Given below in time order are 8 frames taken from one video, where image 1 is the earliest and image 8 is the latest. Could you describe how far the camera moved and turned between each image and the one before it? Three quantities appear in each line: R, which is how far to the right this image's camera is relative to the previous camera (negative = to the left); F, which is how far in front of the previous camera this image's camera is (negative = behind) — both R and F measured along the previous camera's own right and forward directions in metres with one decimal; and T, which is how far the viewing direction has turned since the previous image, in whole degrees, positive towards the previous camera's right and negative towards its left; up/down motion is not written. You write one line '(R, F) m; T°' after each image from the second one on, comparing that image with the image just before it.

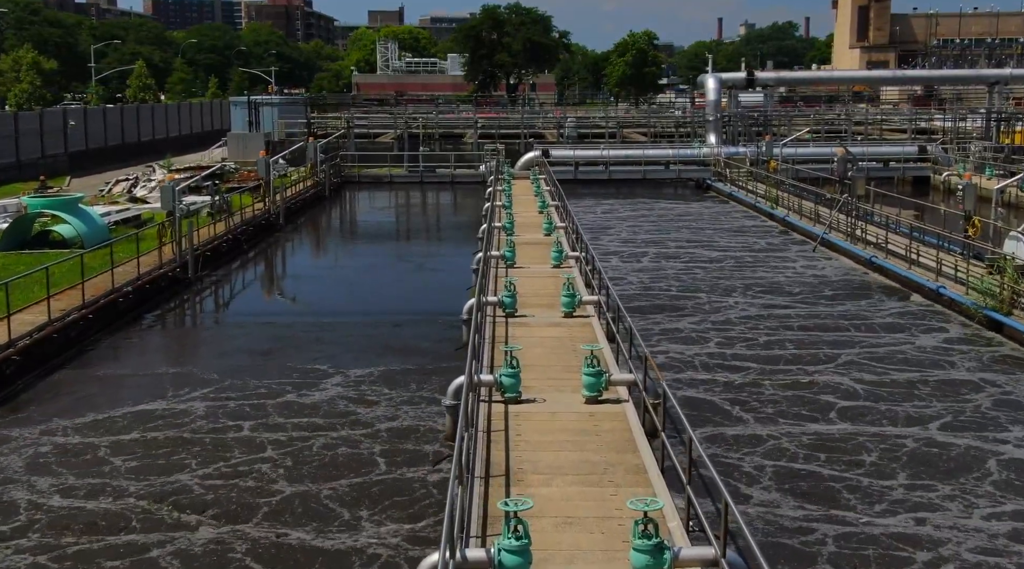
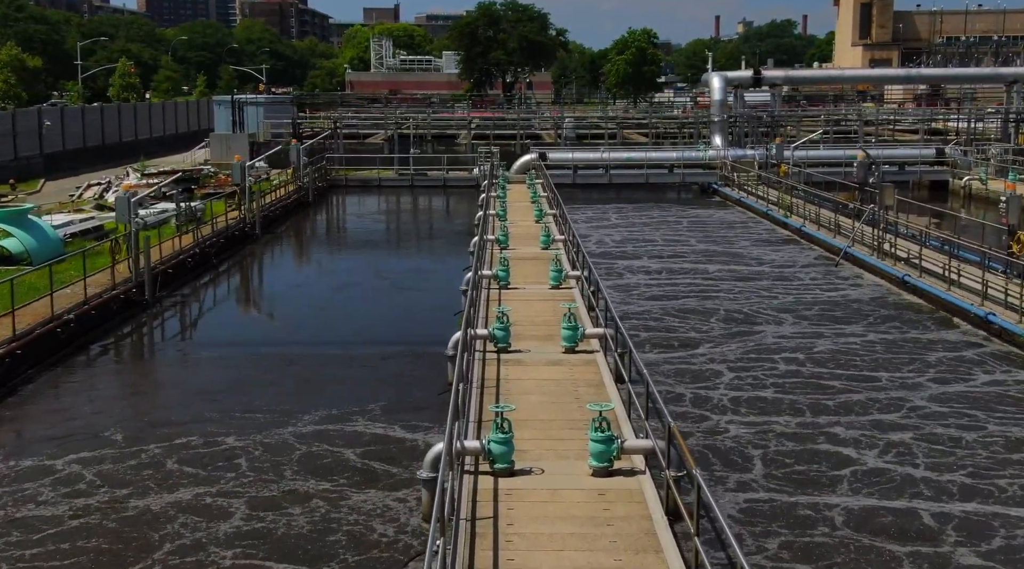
(0.0, +2.2) m; 0°
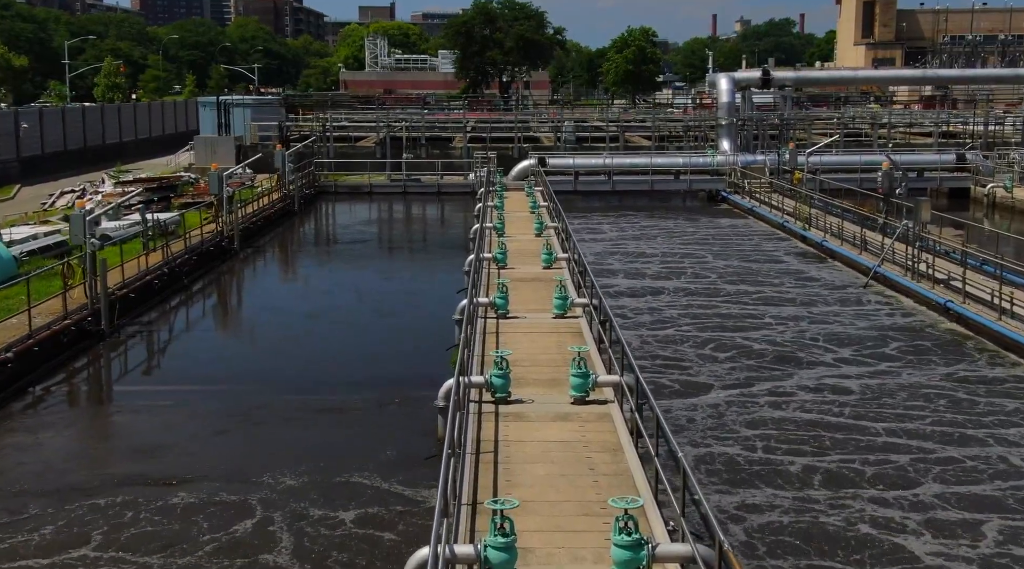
(0.0, +2.0) m; 0°
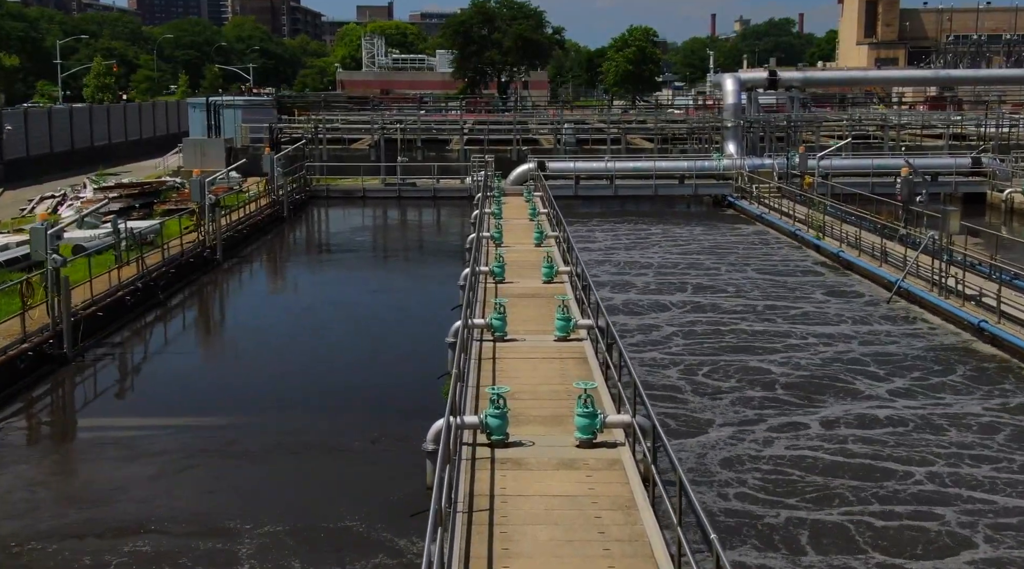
(0.0, +1.4) m; 0°
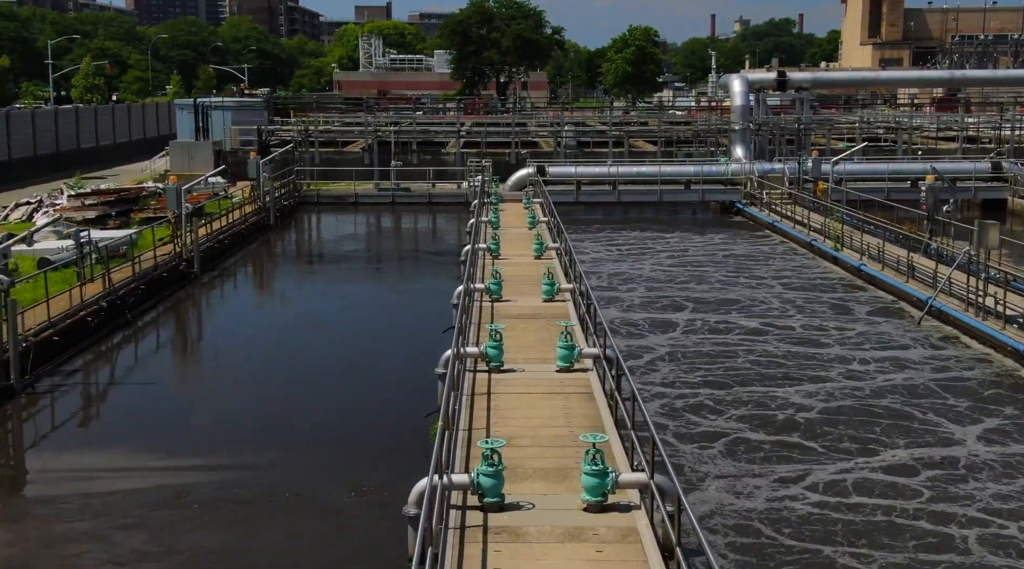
(0.0, +1.6) m; 0°
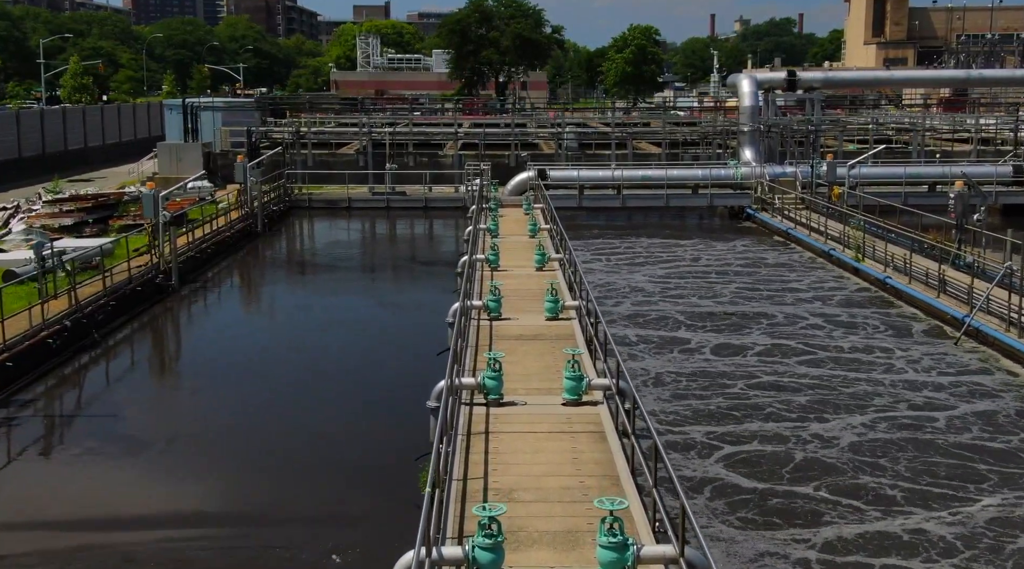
(0.0, +1.5) m; 0°
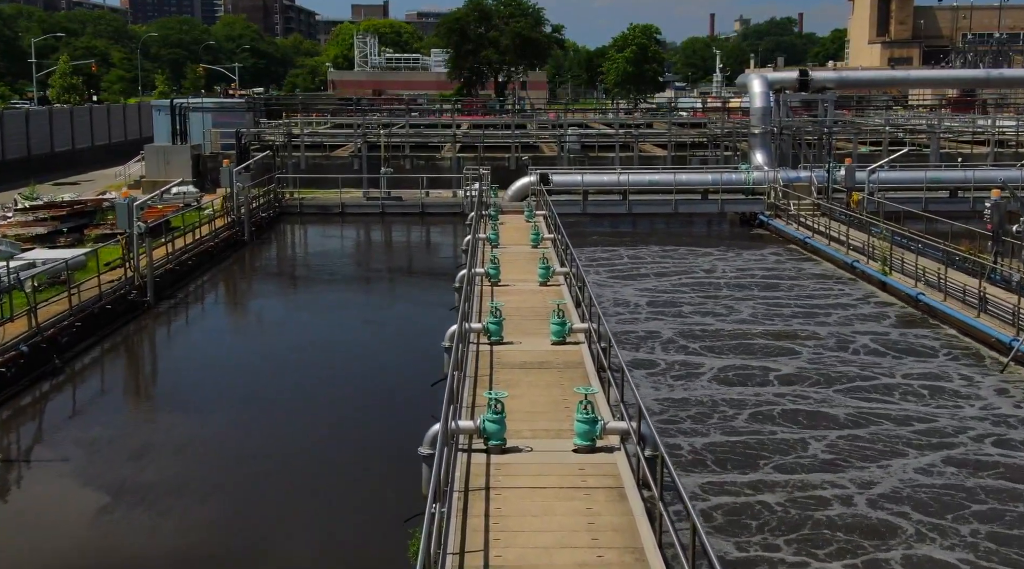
(0.0, +1.6) m; 0°
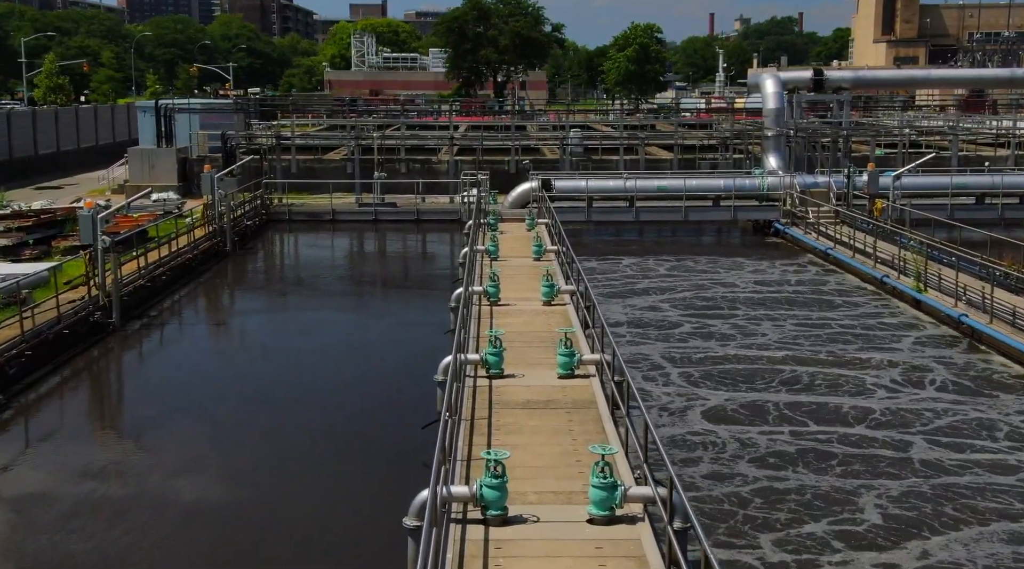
(0.0, +1.8) m; 0°
